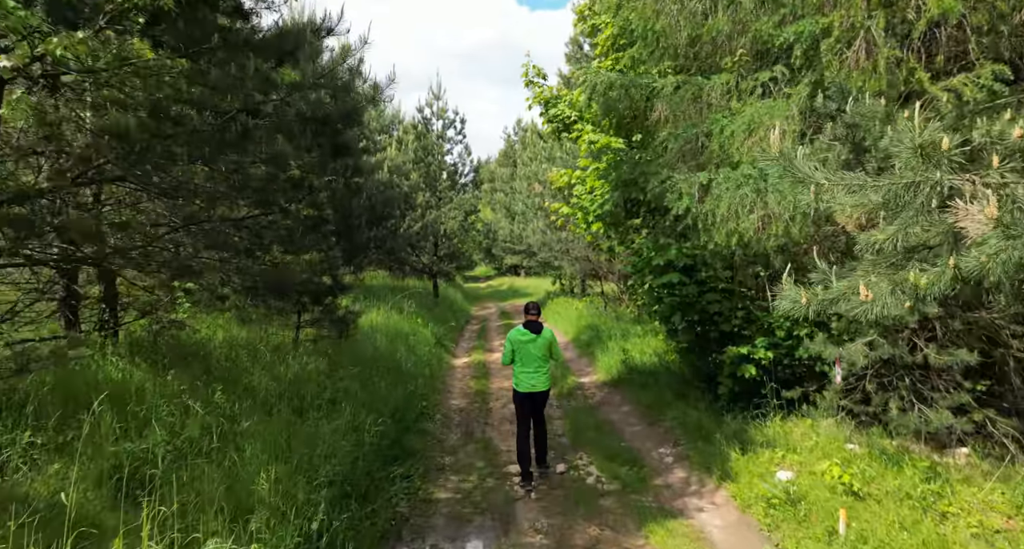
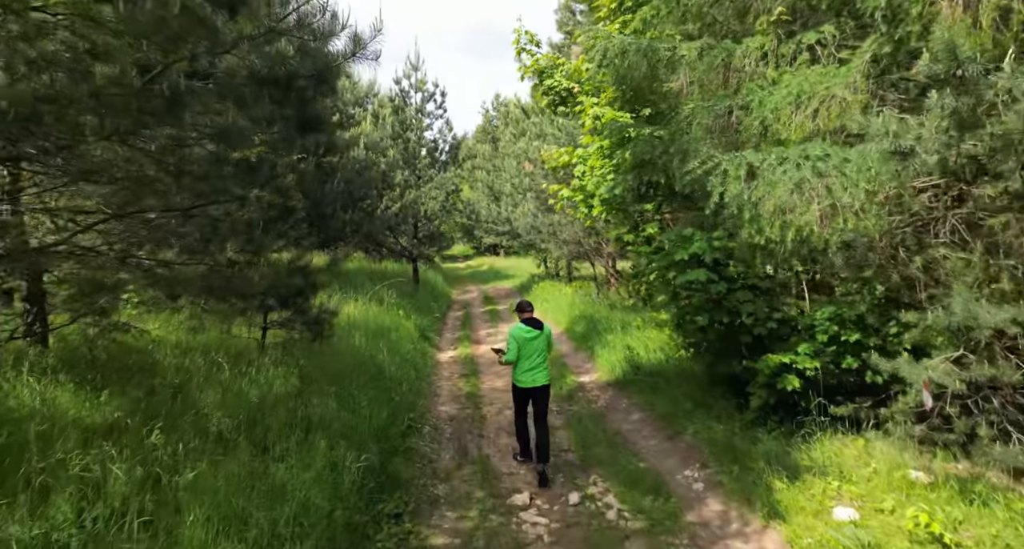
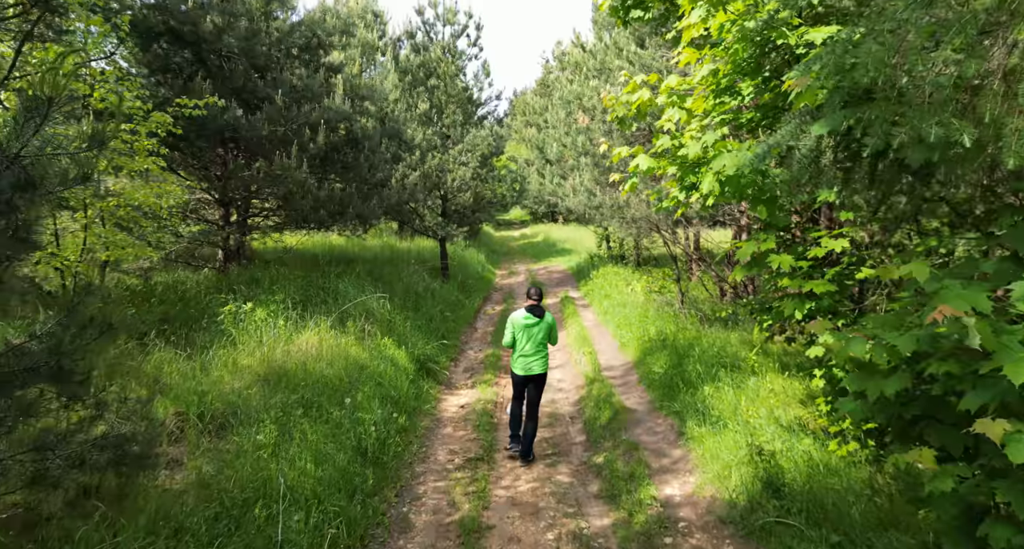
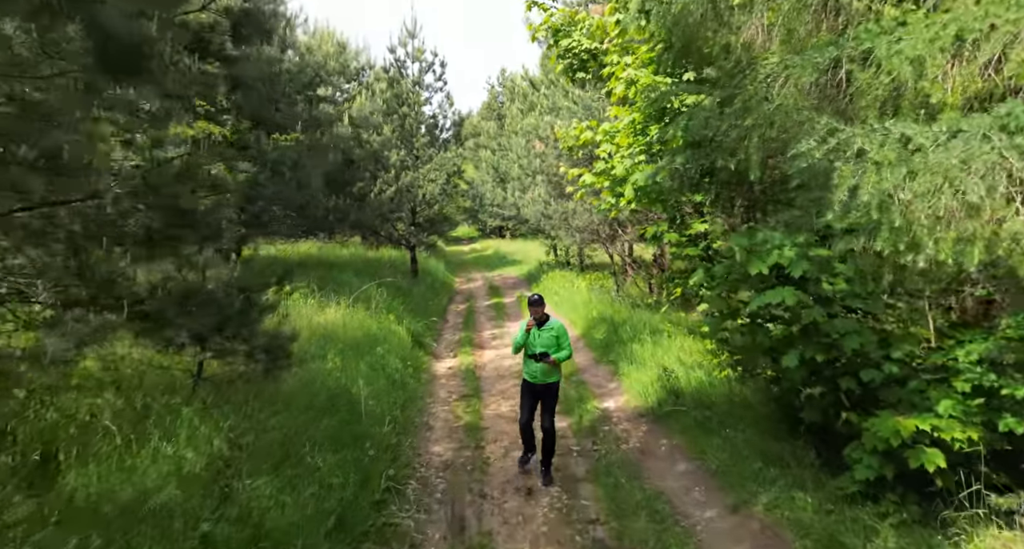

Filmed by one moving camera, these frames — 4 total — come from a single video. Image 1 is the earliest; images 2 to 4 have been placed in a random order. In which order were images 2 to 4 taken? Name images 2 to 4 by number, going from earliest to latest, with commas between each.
2, 4, 3
